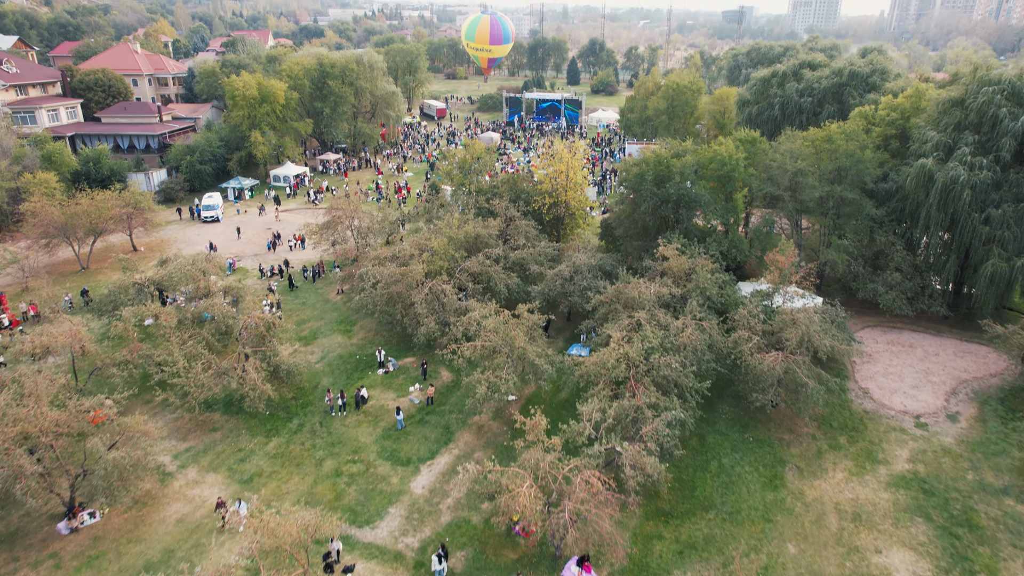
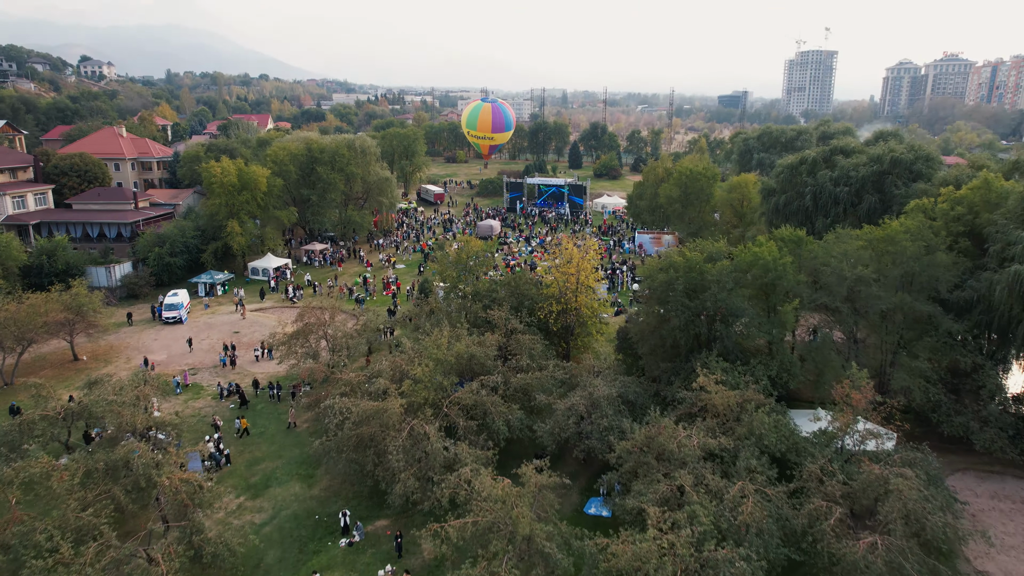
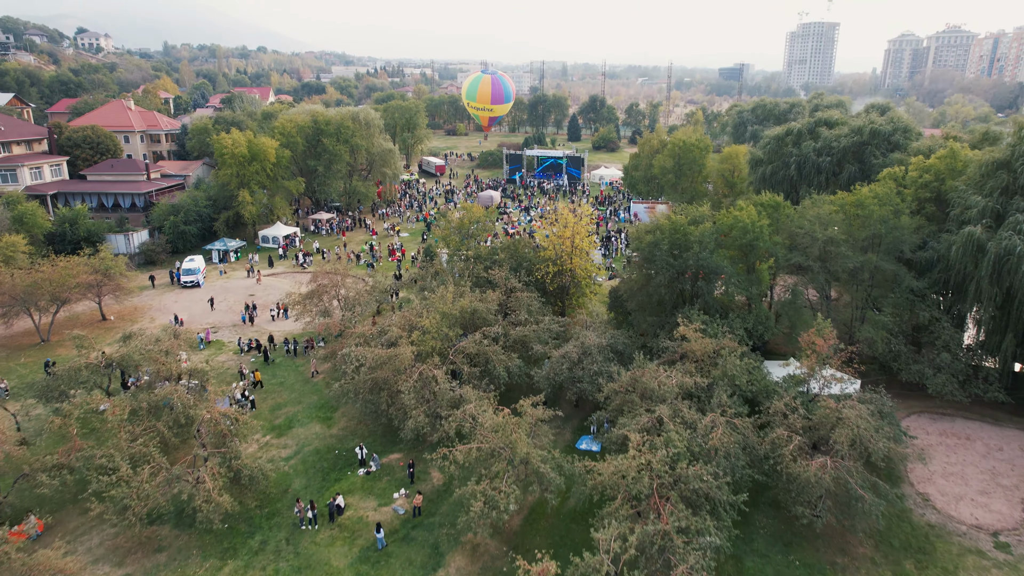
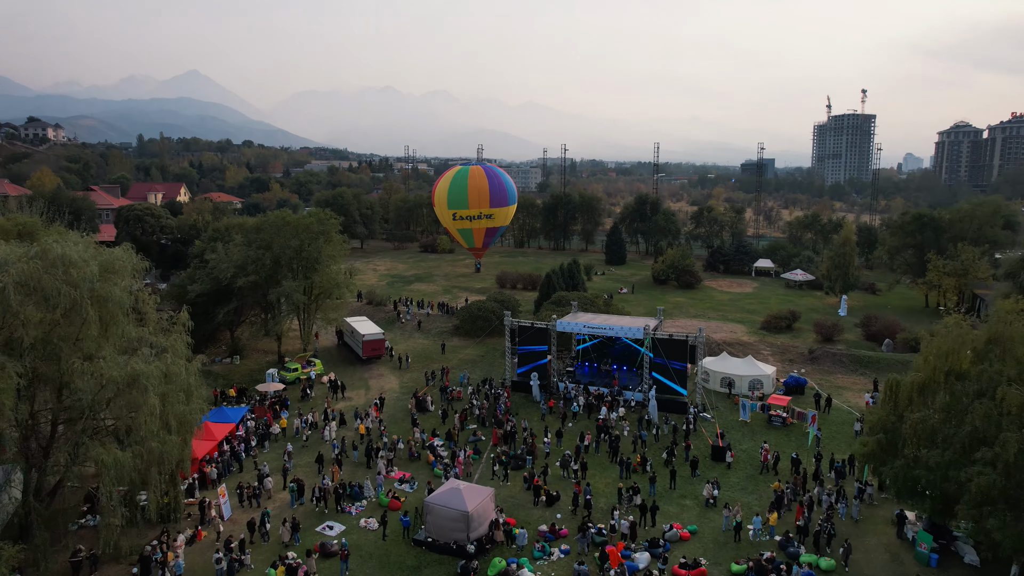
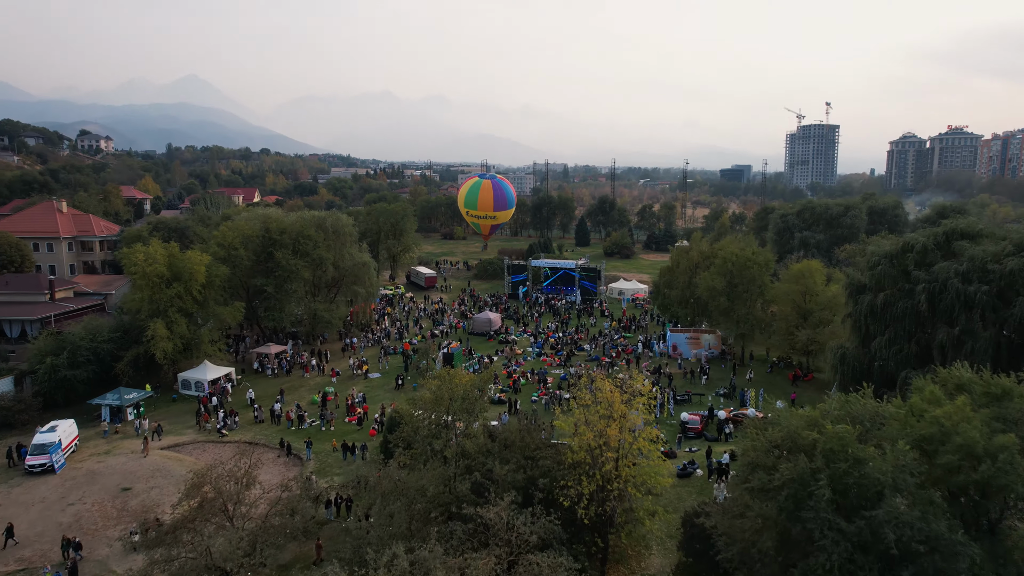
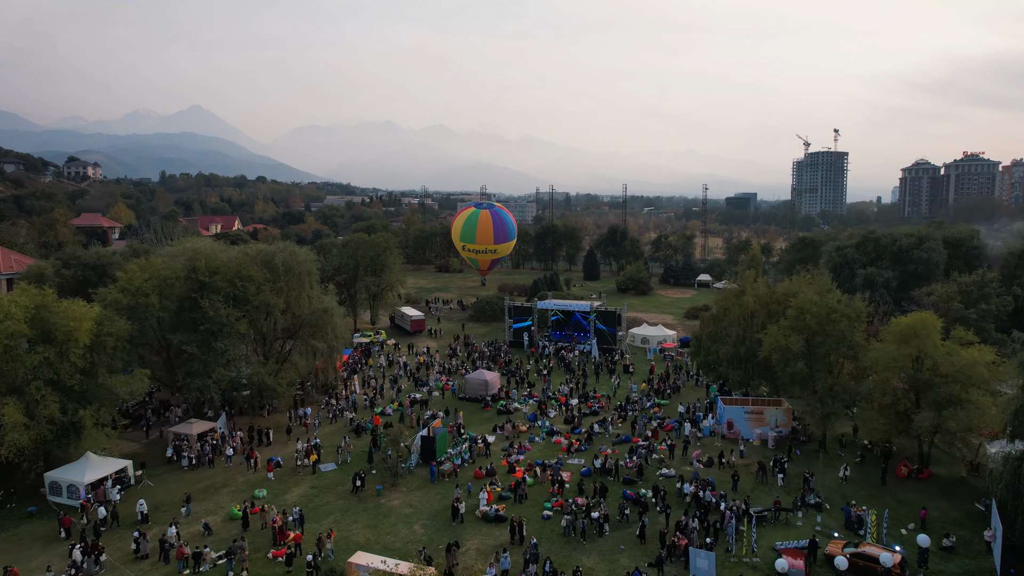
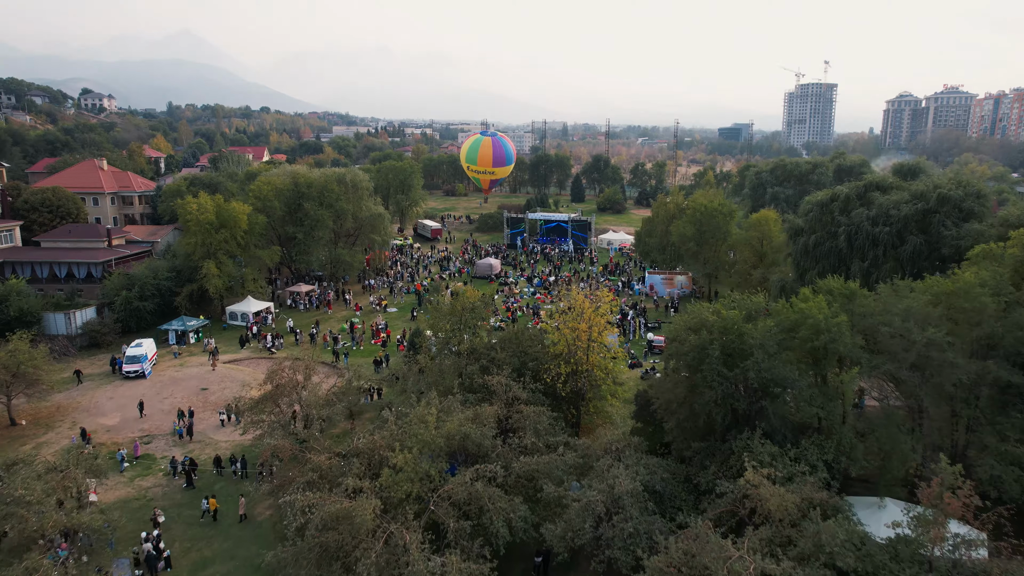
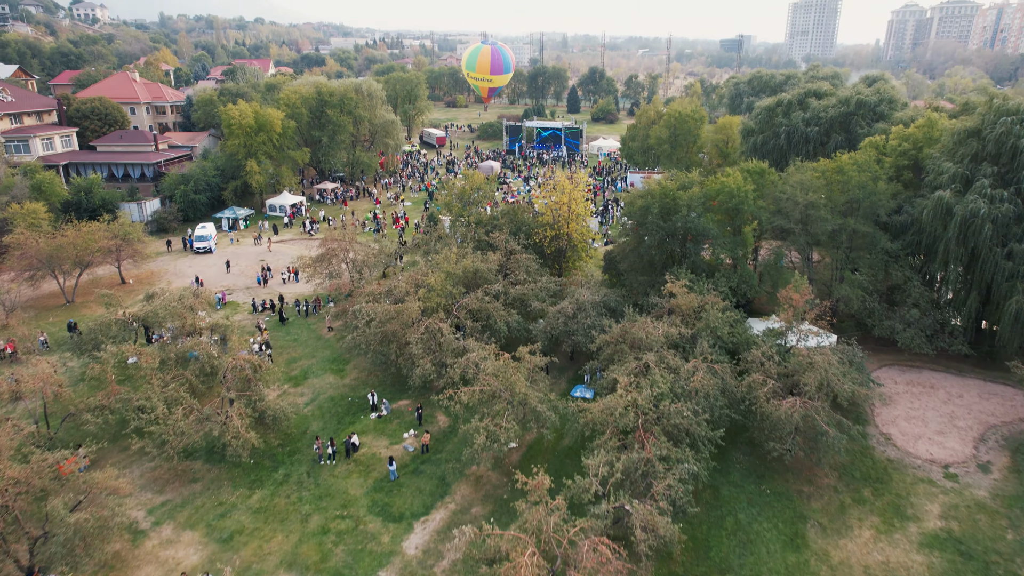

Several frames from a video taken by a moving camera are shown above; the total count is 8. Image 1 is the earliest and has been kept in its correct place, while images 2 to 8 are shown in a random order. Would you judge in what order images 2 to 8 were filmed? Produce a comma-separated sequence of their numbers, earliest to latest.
8, 3, 2, 7, 5, 6, 4
